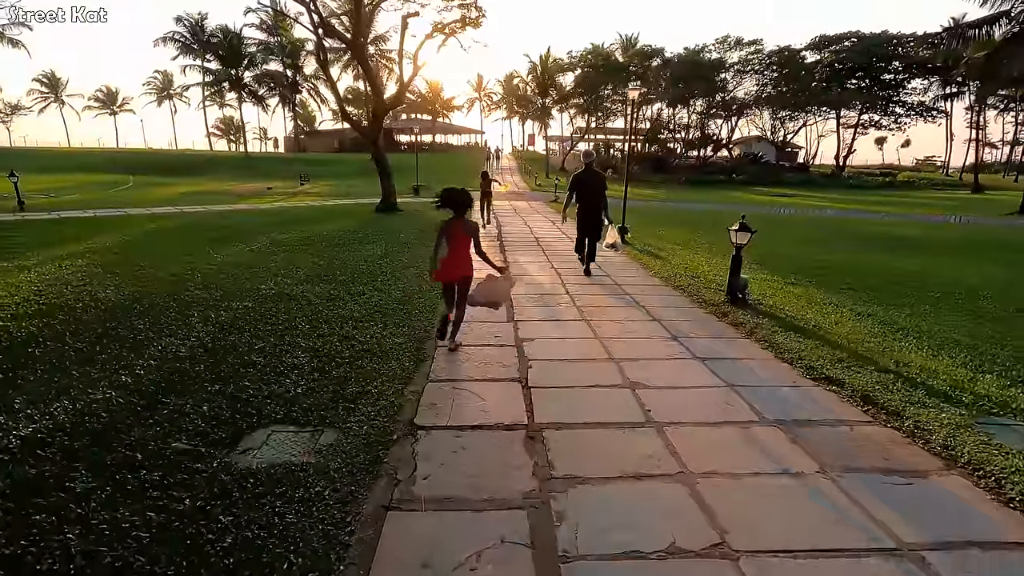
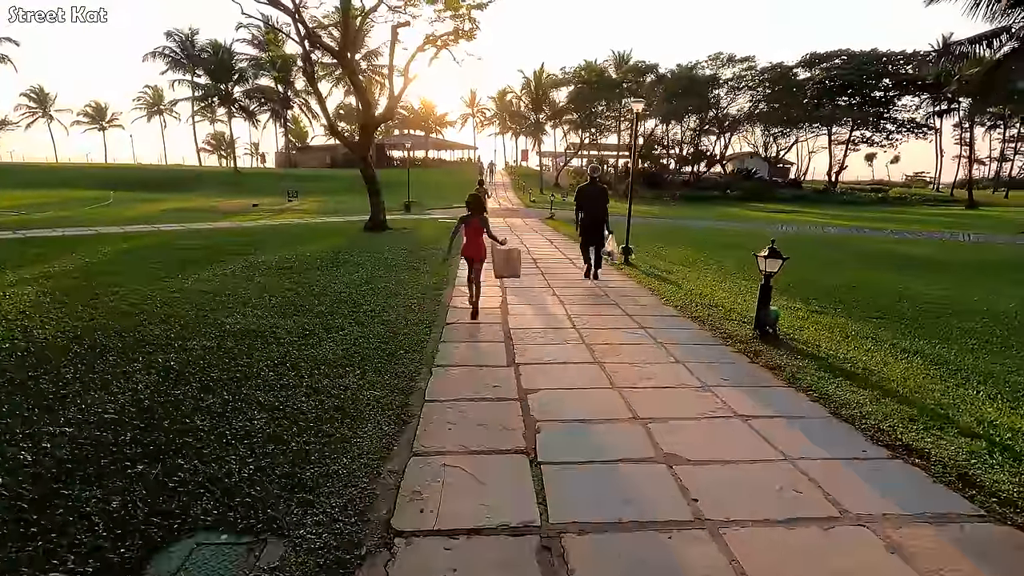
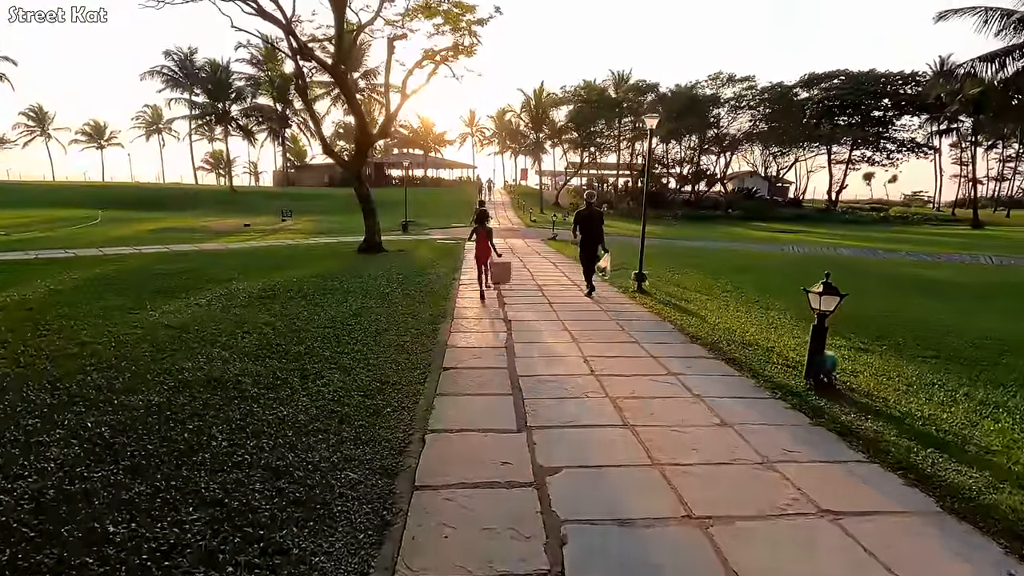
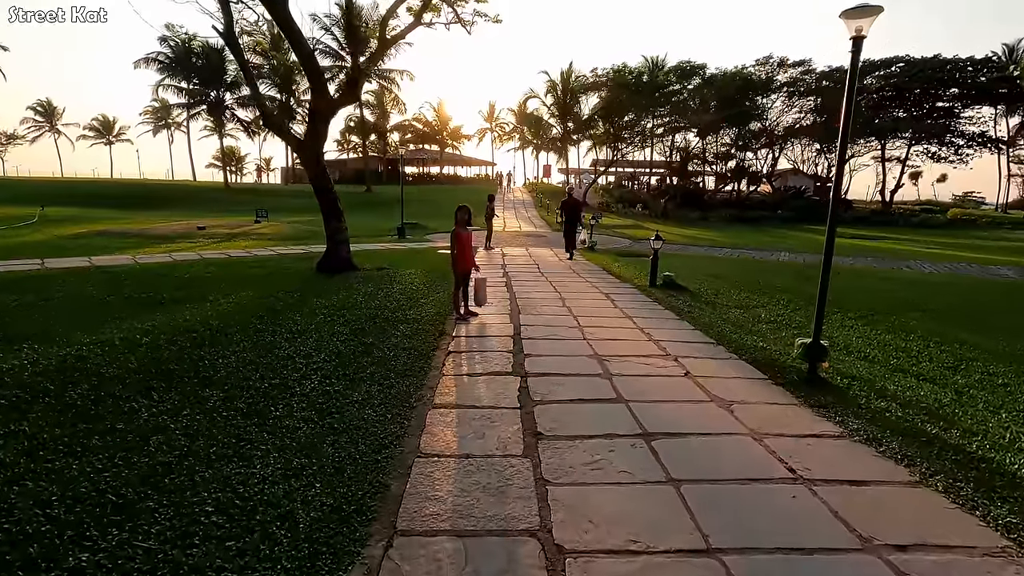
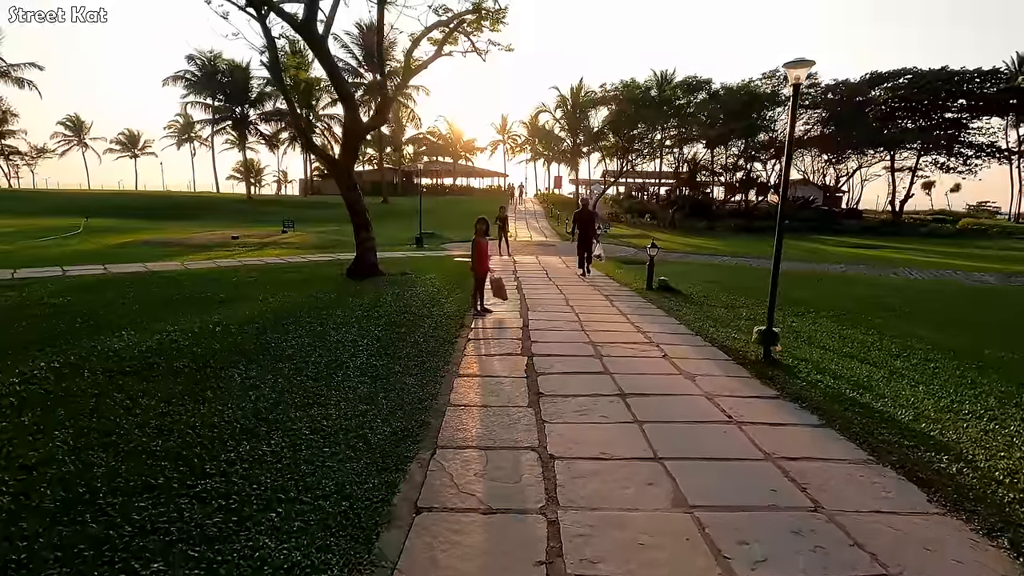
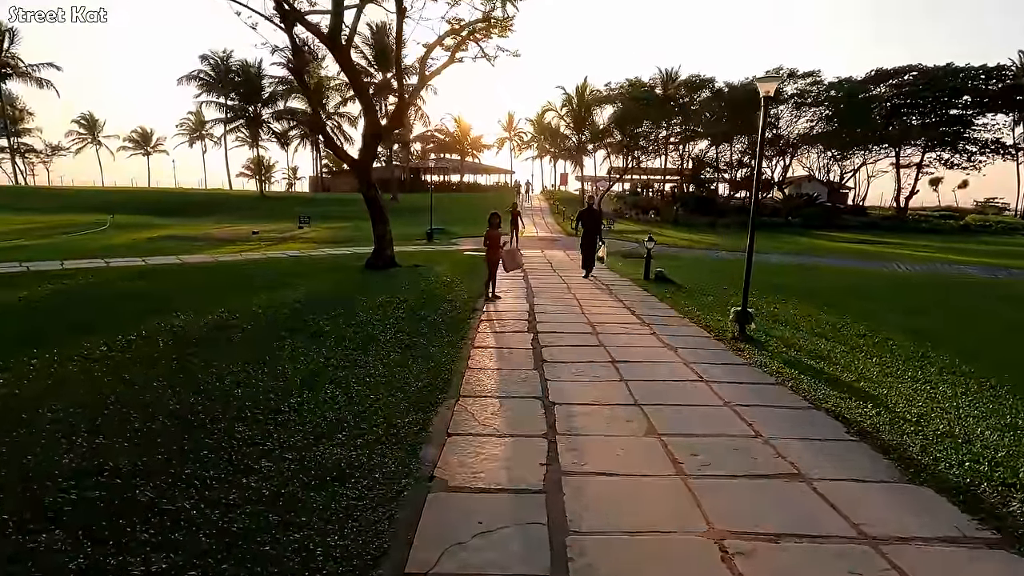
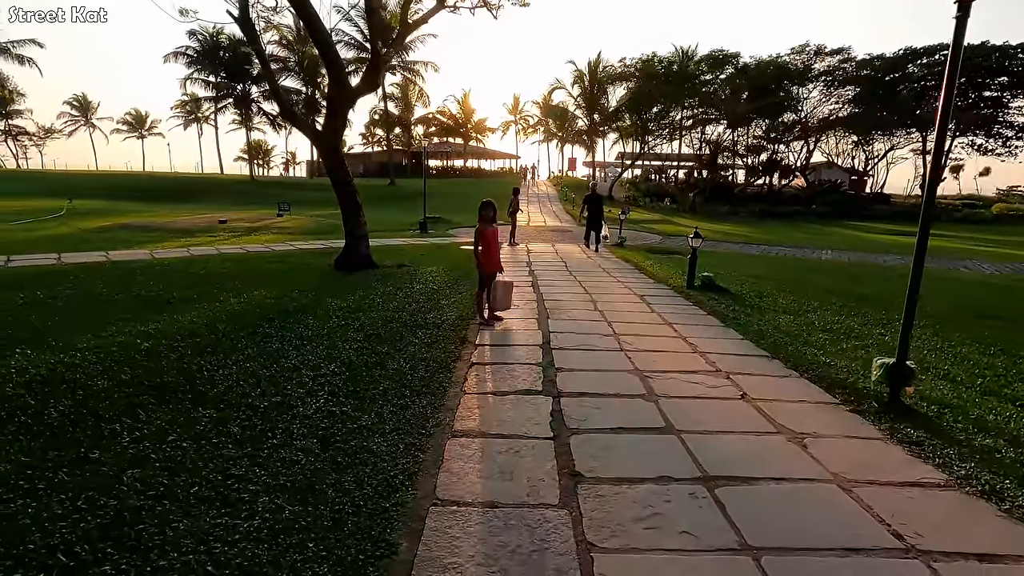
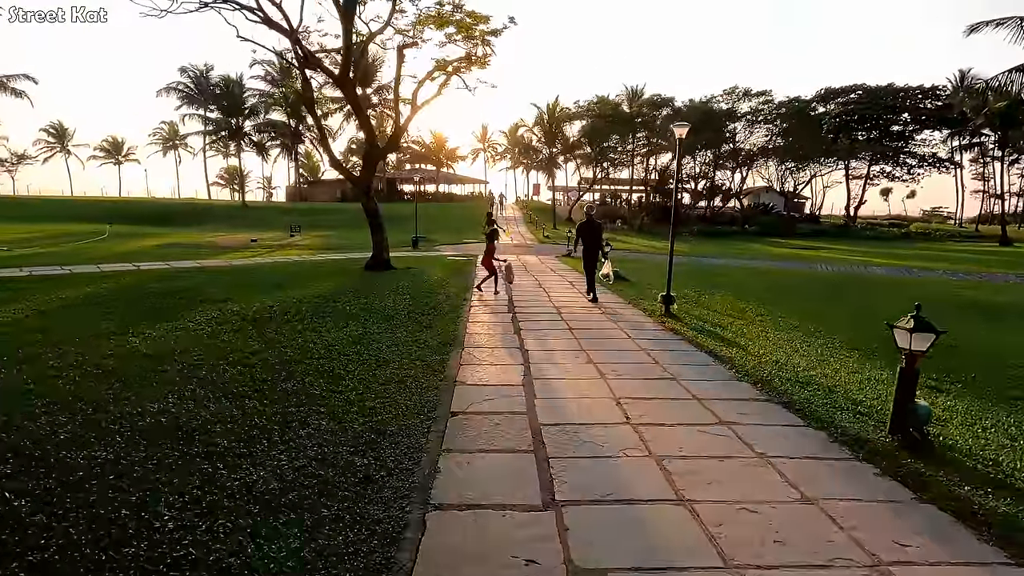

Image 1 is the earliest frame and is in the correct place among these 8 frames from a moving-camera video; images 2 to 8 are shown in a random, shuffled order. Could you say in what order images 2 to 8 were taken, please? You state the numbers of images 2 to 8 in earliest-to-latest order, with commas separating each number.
2, 3, 8, 6, 5, 4, 7
